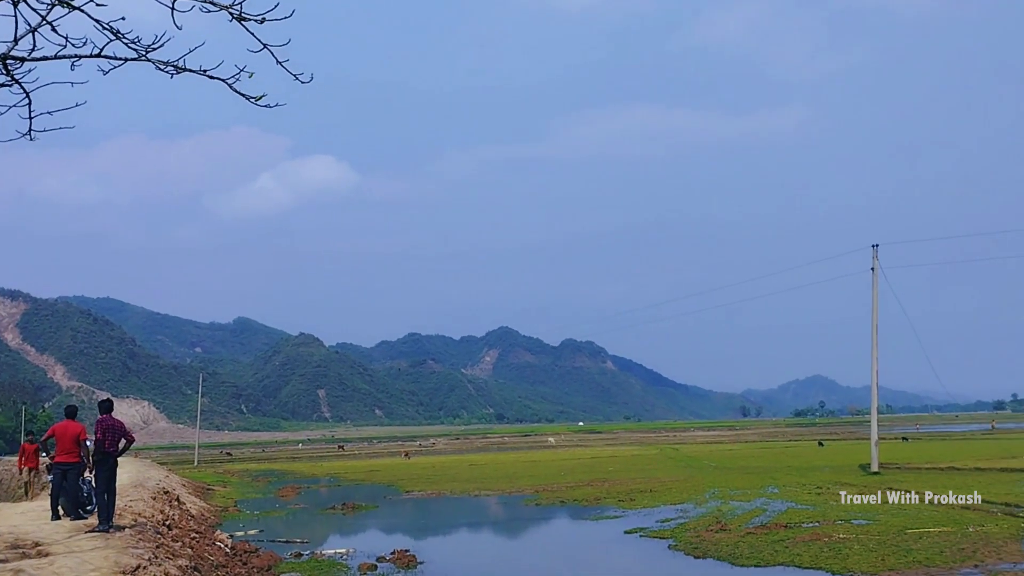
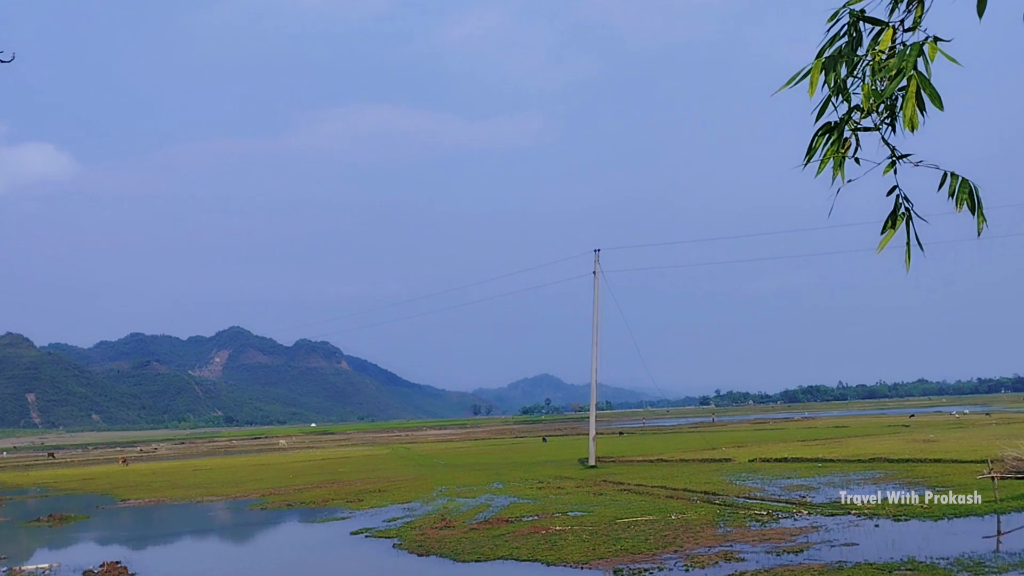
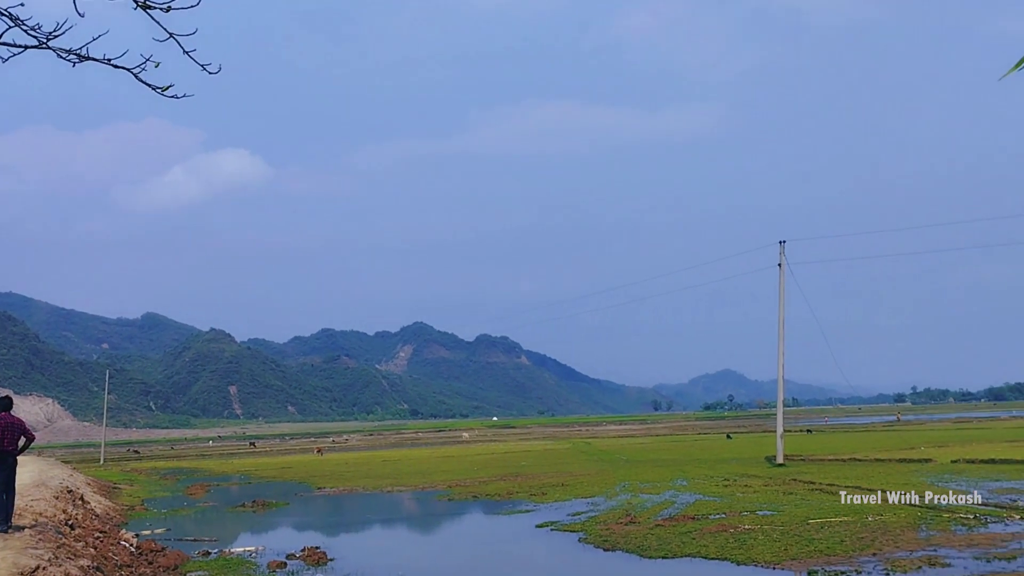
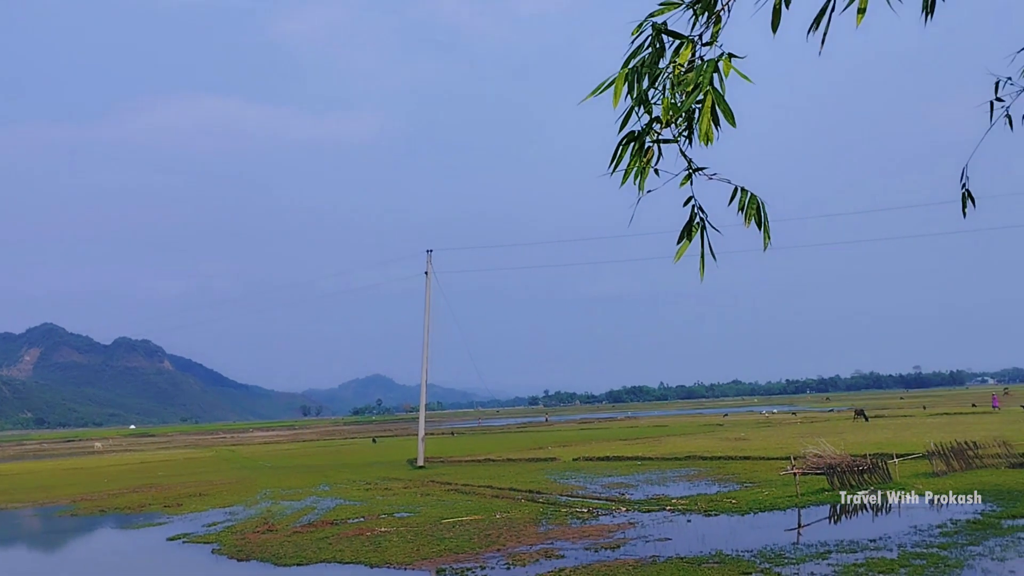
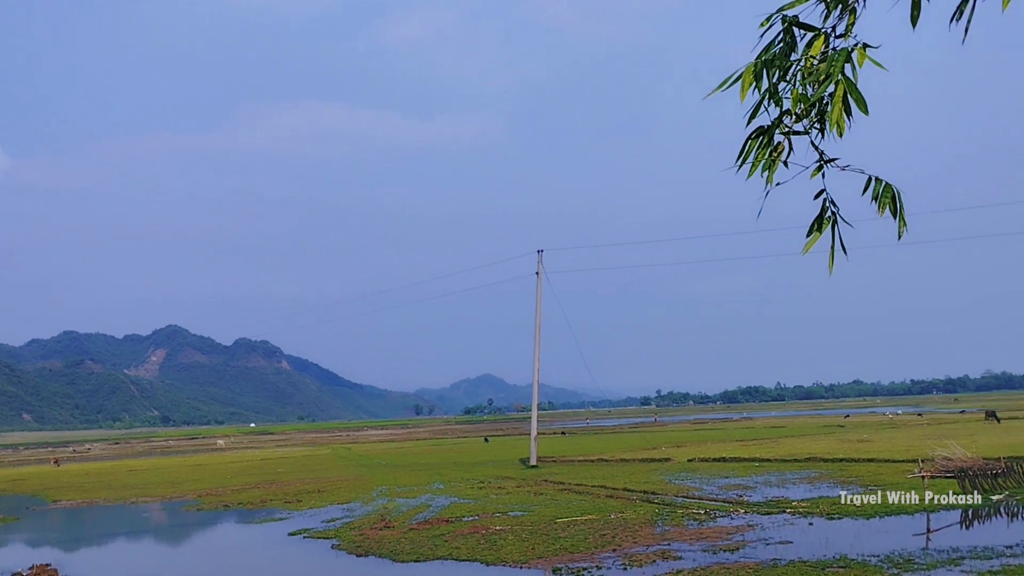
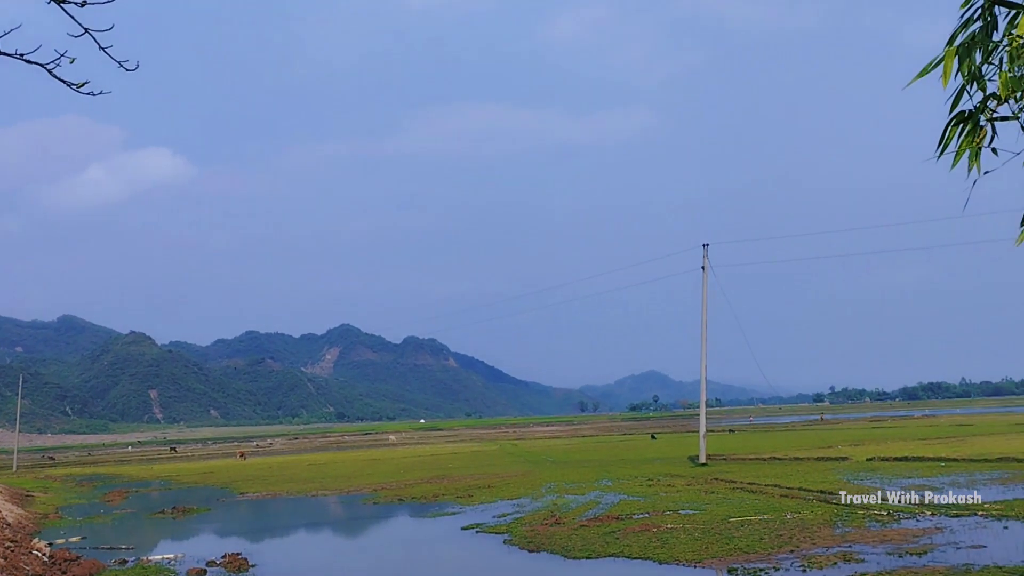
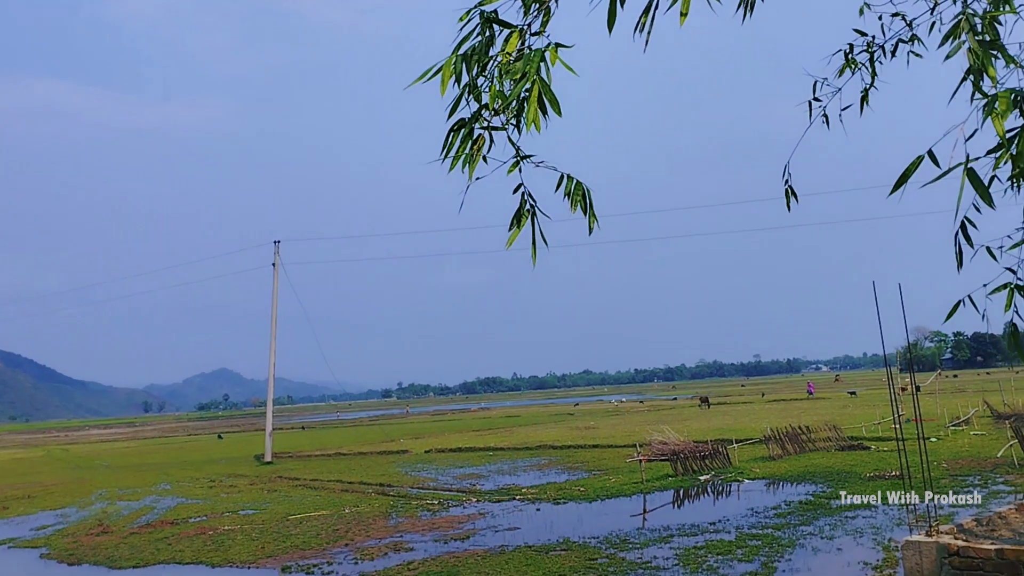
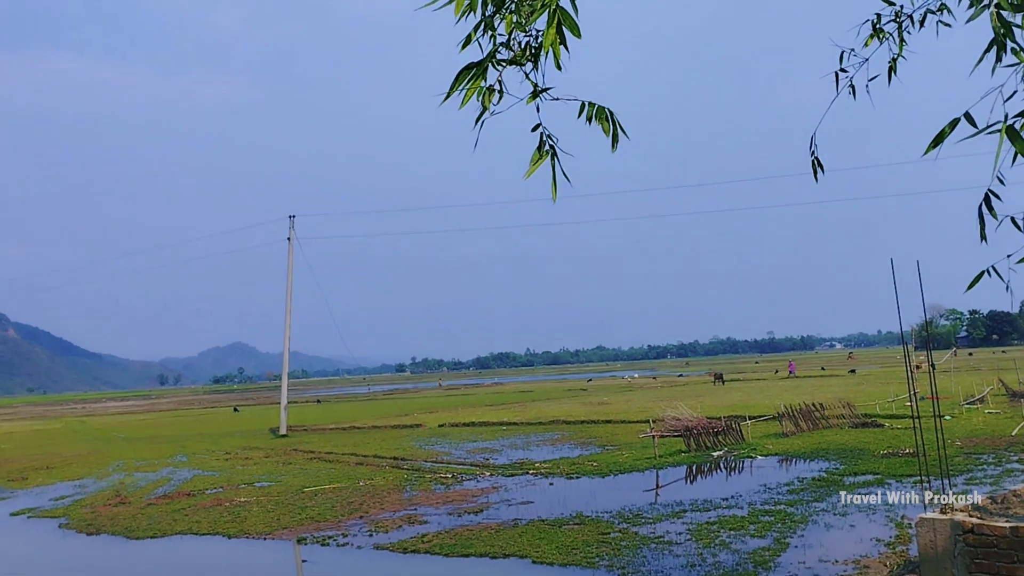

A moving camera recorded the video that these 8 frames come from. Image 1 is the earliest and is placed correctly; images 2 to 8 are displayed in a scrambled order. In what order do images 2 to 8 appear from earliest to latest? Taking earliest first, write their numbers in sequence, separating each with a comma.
3, 6, 2, 5, 4, 7, 8
